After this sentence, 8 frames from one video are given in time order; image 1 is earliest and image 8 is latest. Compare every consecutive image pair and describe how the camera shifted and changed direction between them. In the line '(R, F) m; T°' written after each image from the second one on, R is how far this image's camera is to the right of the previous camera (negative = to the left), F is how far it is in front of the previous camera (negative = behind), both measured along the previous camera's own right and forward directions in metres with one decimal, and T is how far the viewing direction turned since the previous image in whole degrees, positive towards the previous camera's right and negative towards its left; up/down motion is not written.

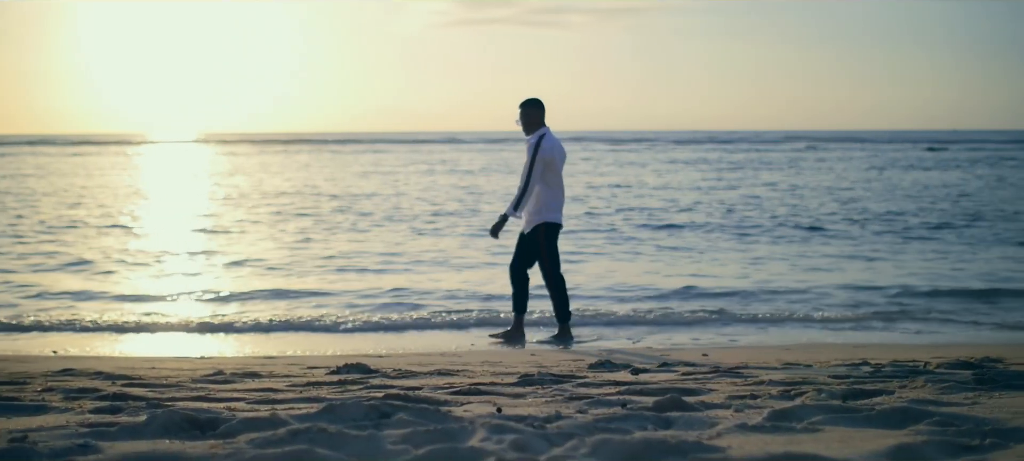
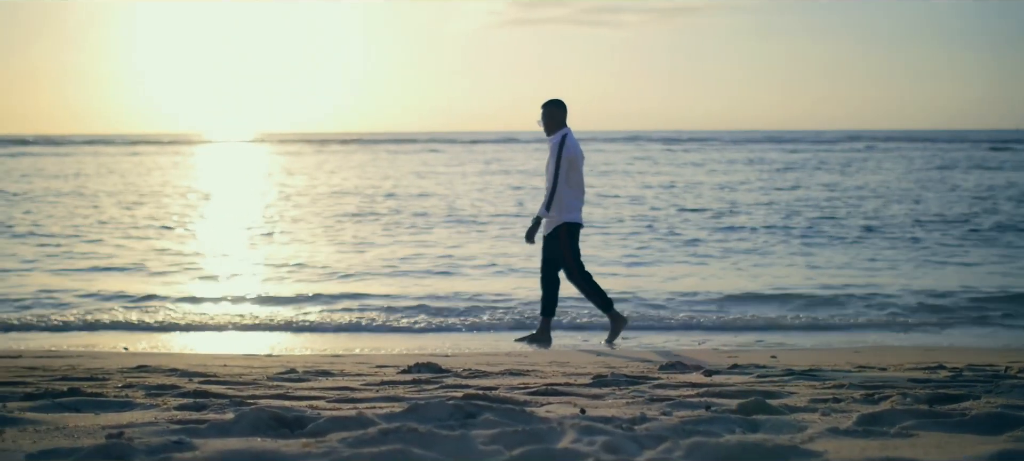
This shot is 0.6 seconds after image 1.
(-0.1, 0.0) m; -3°
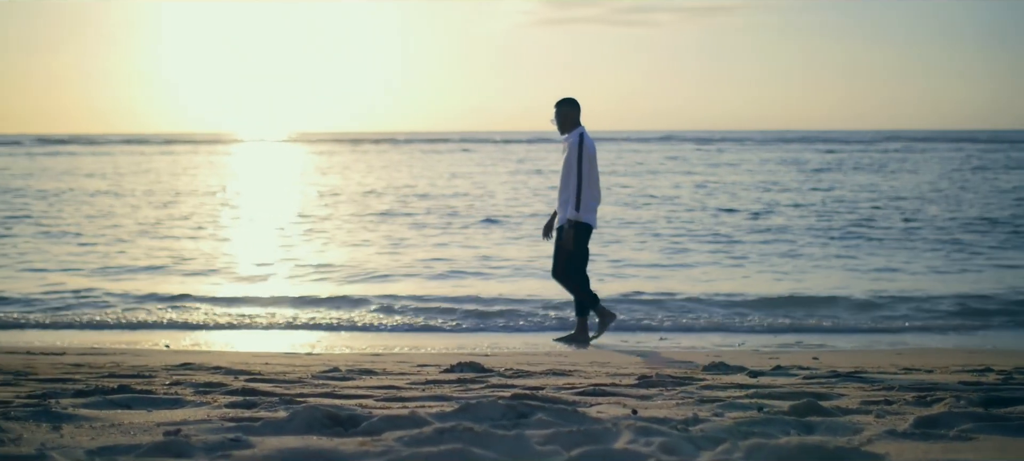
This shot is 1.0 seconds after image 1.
(-0.1, 0.0) m; -2°
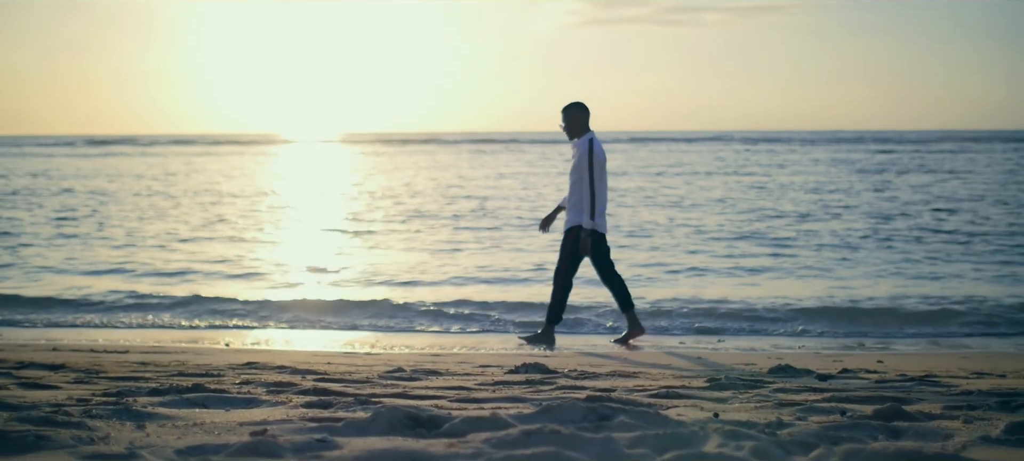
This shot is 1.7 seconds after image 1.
(-0.1, 0.0) m; -2°
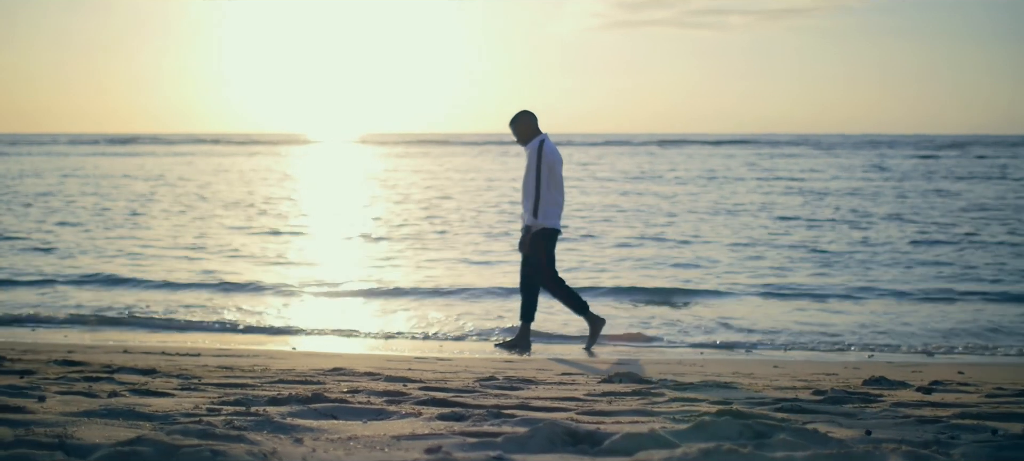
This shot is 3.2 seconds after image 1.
(-0.4, +0.1) m; -1°
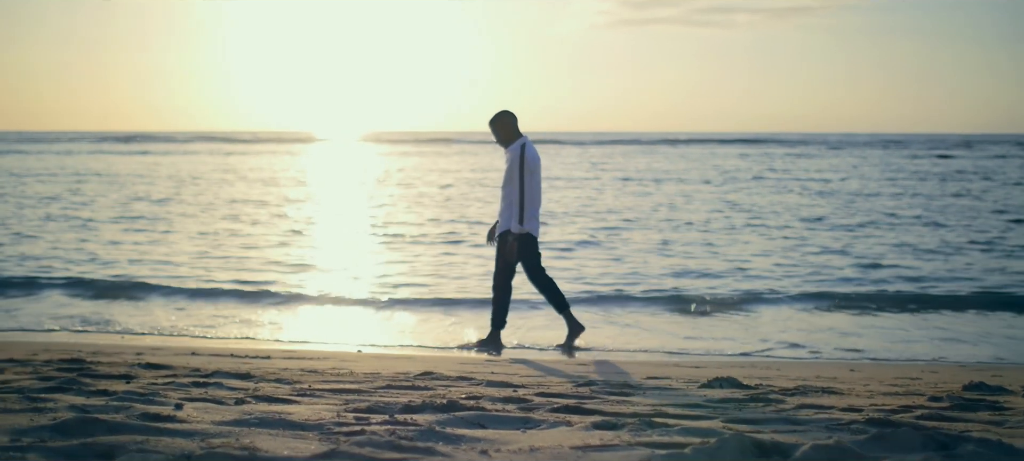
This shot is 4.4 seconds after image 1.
(-0.5, +0.1) m; +1°
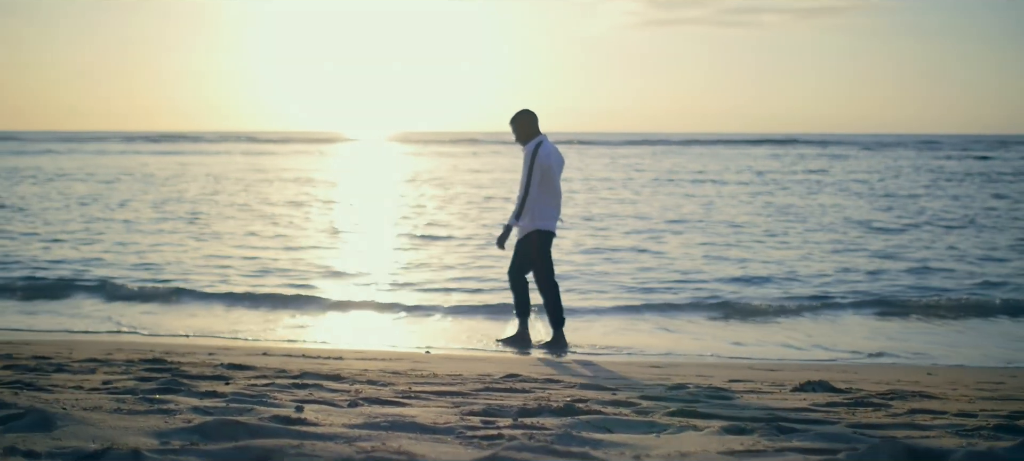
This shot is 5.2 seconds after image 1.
(-0.4, +0.1) m; -1°
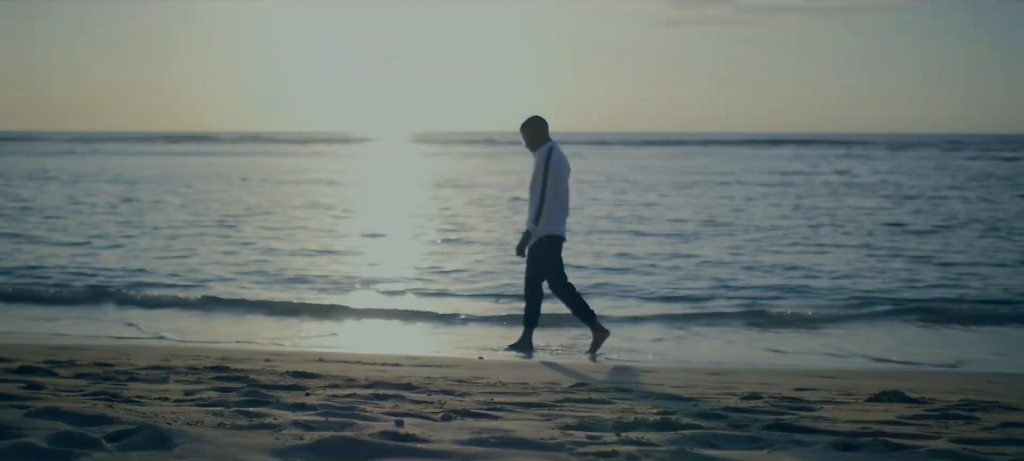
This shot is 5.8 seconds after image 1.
(-0.3, 0.0) m; -1°
